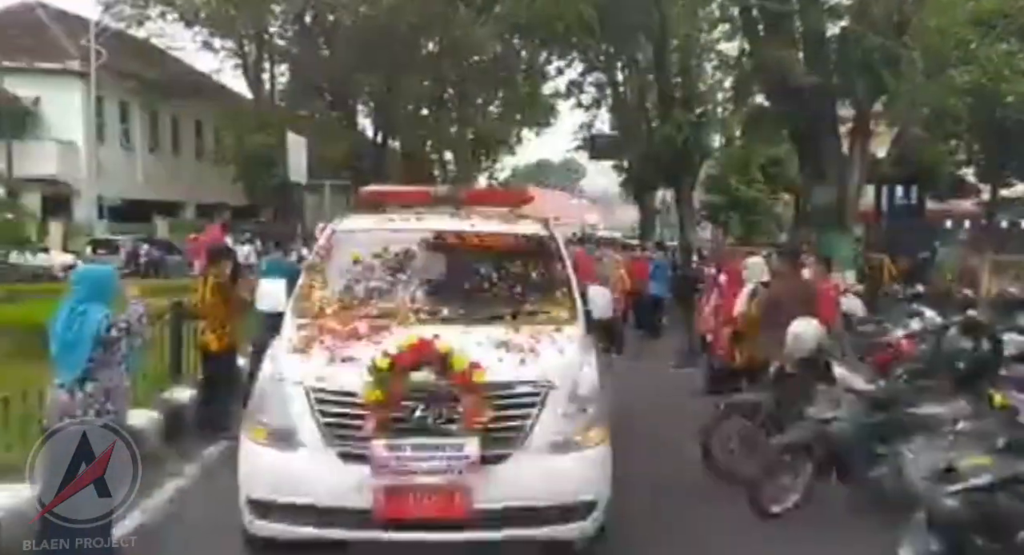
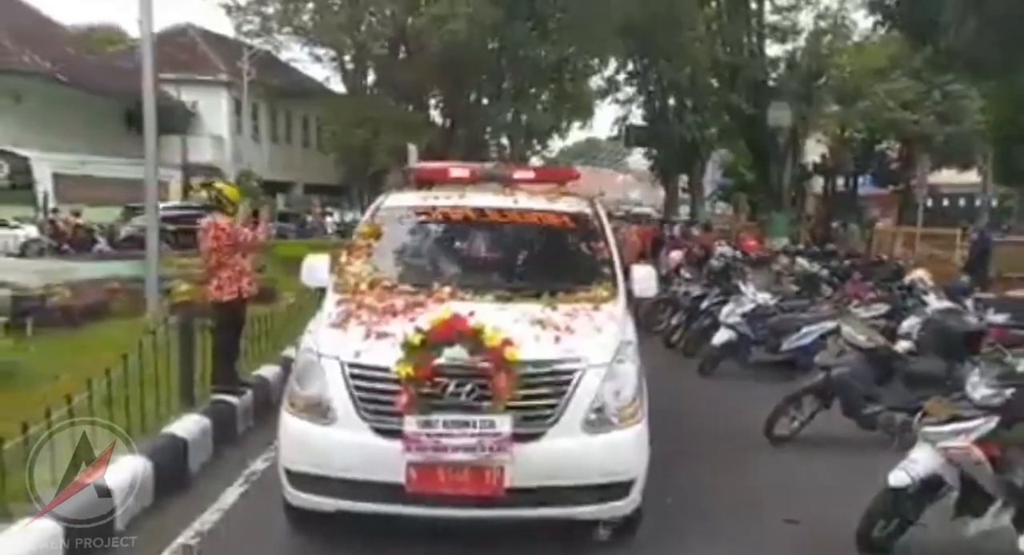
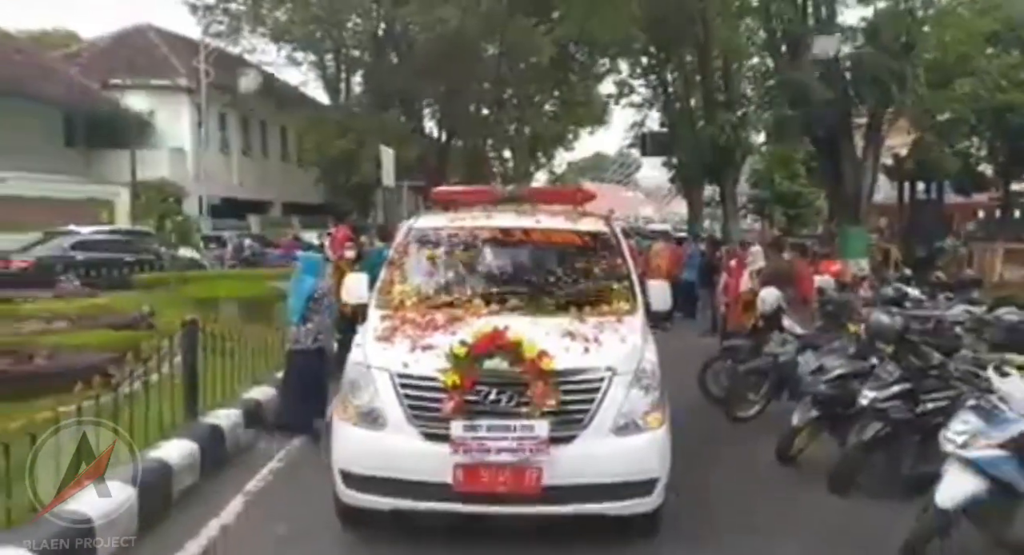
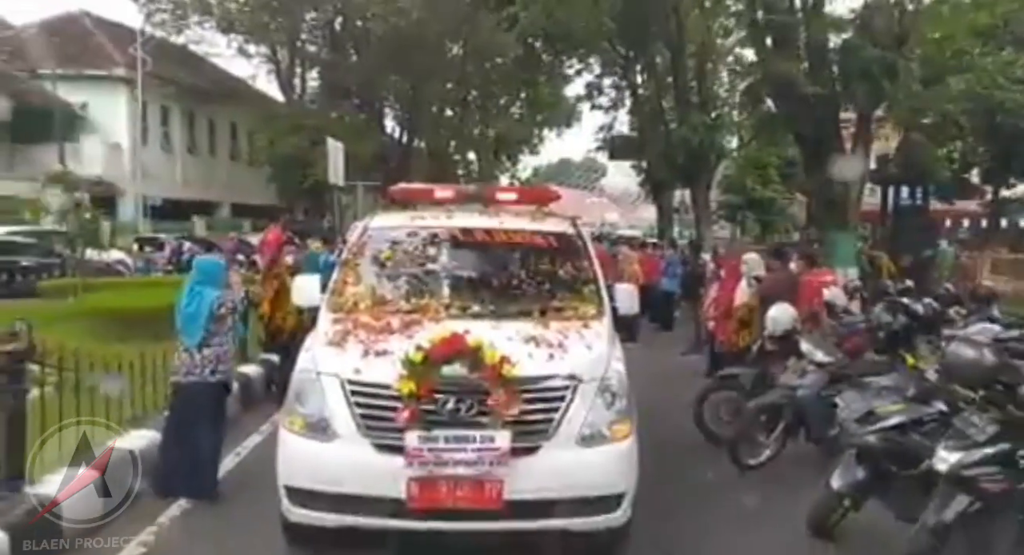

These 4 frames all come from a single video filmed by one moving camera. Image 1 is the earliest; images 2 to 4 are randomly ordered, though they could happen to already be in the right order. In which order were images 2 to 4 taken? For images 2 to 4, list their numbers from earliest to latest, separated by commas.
4, 3, 2
